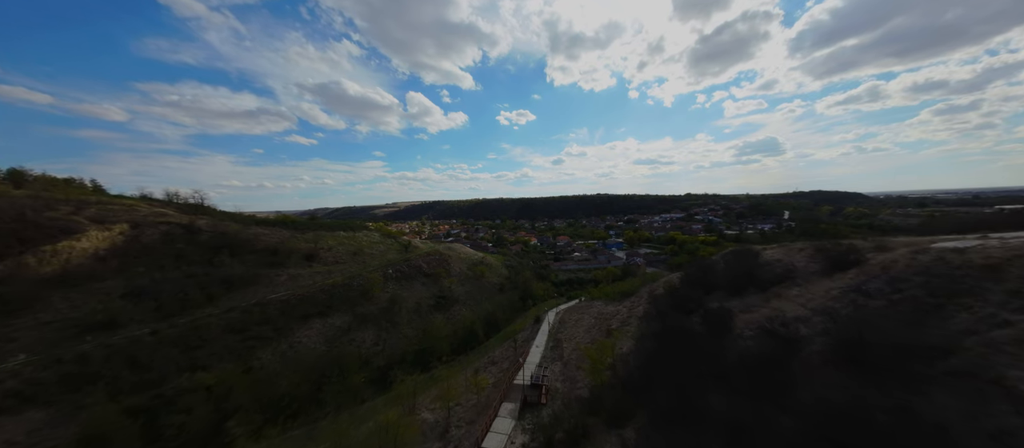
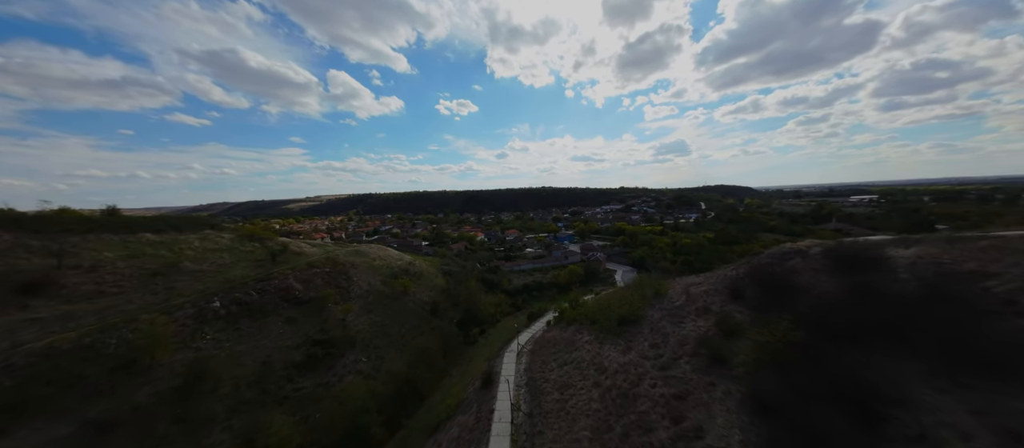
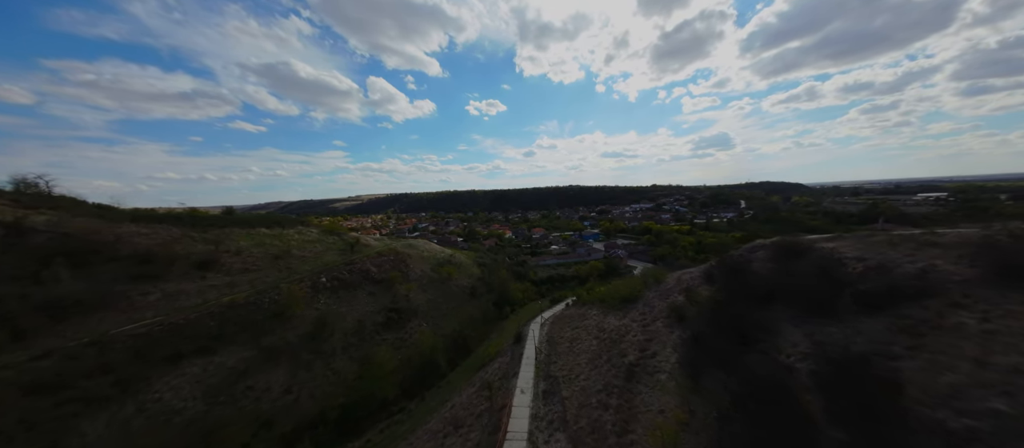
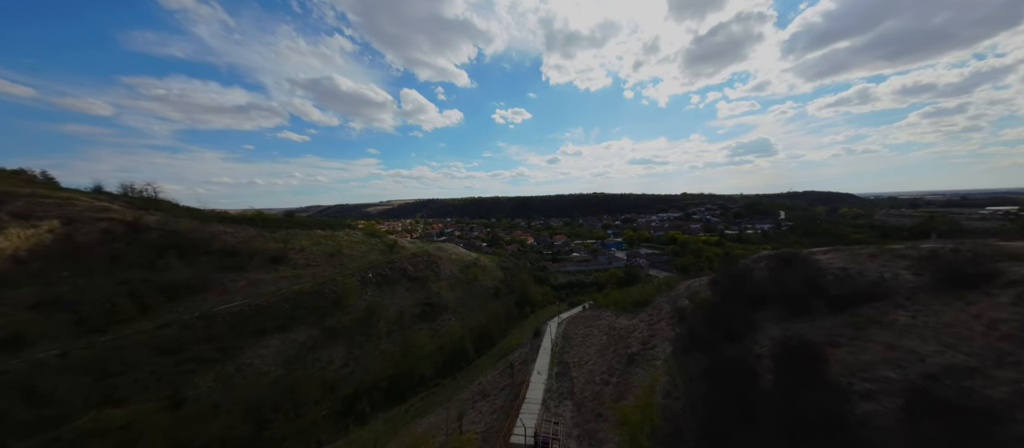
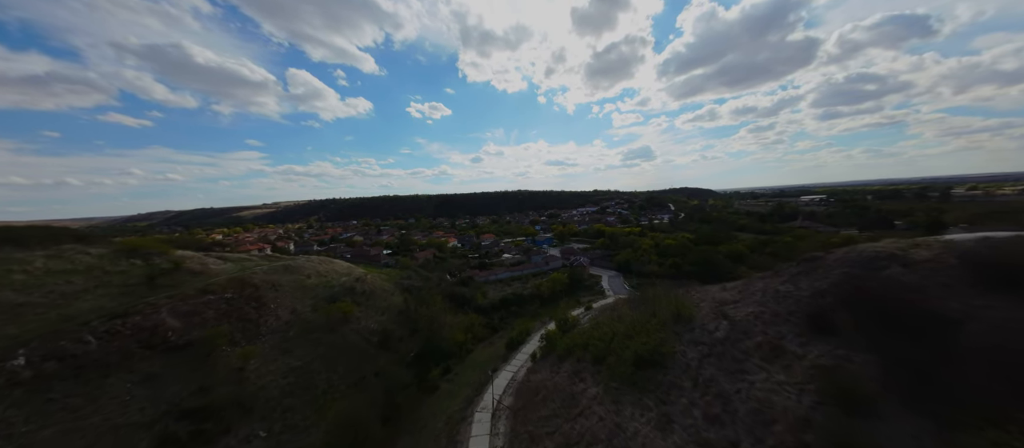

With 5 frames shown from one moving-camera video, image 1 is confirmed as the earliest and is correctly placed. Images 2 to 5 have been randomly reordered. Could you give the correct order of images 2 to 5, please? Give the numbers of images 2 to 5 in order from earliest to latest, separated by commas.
4, 3, 2, 5
